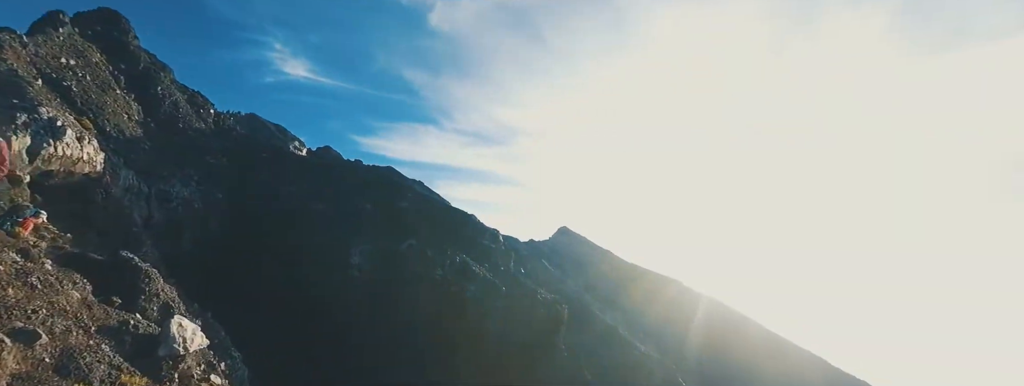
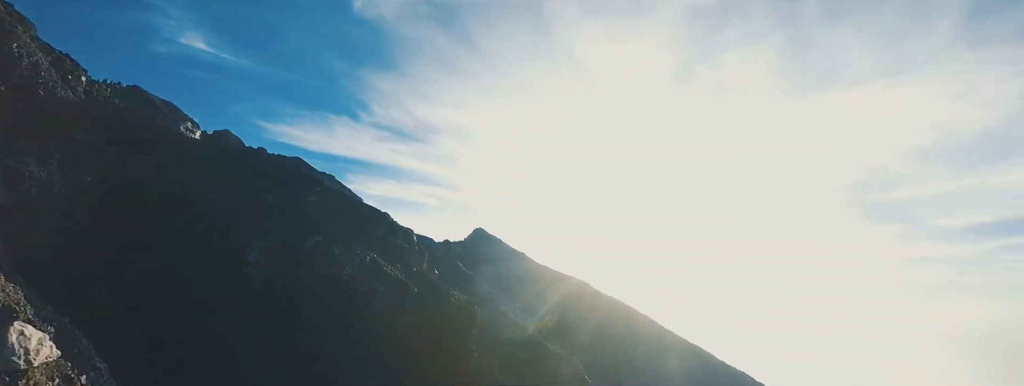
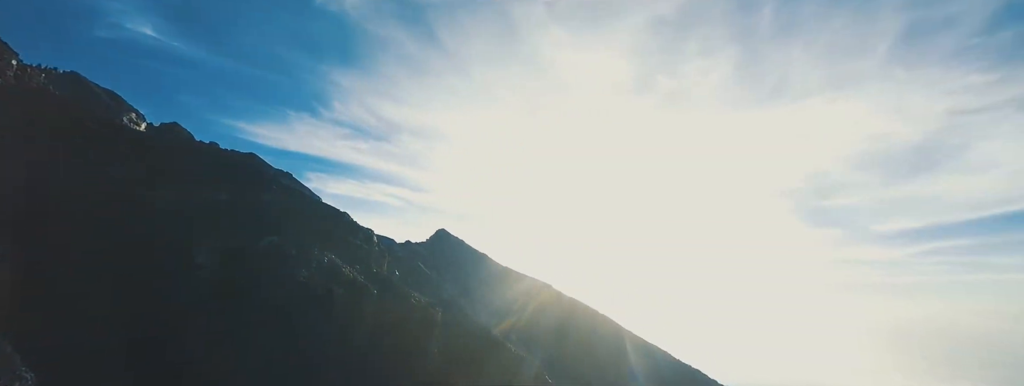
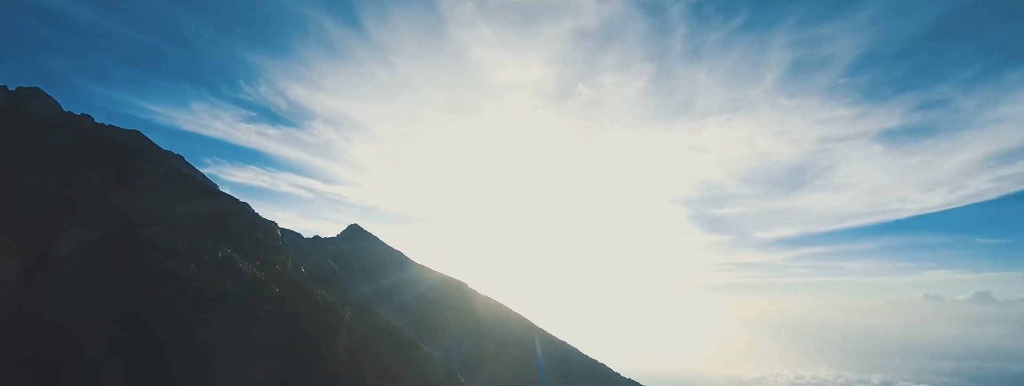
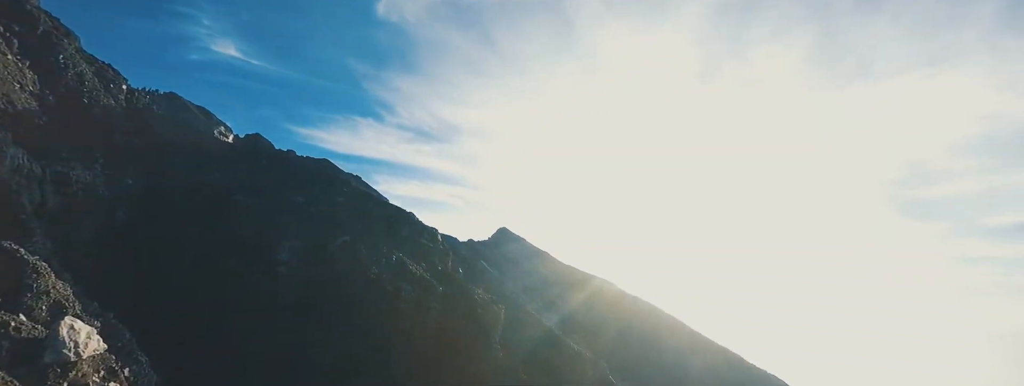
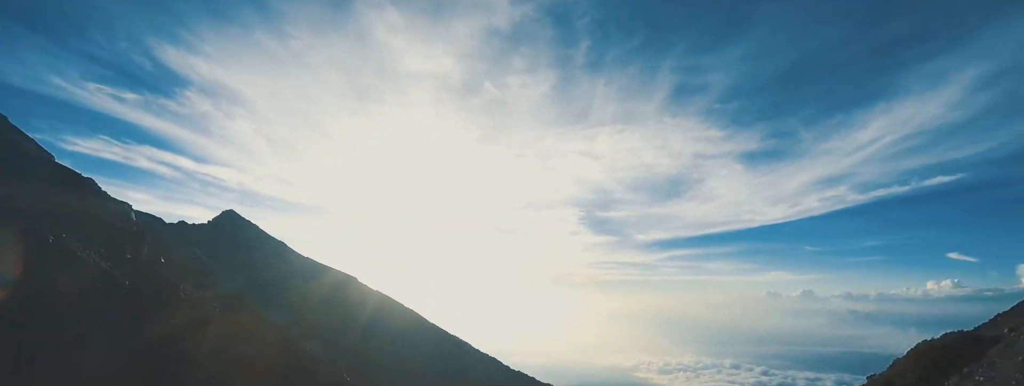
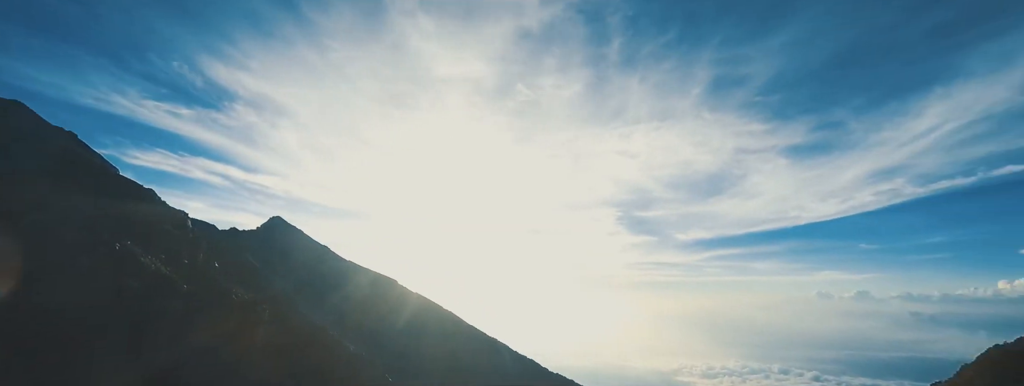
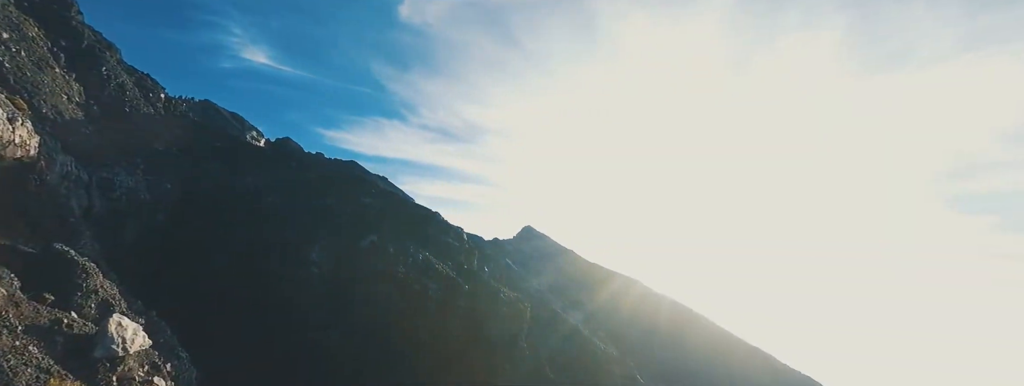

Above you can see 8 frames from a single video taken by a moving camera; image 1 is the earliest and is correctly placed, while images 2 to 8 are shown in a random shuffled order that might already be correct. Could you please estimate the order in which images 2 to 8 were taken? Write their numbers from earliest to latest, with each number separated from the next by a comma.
8, 5, 2, 3, 4, 7, 6
